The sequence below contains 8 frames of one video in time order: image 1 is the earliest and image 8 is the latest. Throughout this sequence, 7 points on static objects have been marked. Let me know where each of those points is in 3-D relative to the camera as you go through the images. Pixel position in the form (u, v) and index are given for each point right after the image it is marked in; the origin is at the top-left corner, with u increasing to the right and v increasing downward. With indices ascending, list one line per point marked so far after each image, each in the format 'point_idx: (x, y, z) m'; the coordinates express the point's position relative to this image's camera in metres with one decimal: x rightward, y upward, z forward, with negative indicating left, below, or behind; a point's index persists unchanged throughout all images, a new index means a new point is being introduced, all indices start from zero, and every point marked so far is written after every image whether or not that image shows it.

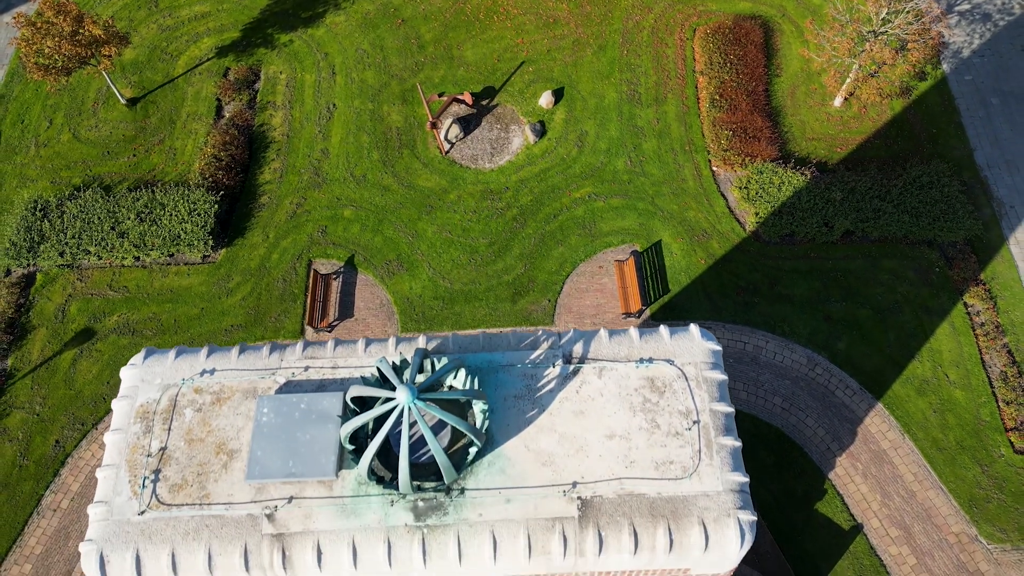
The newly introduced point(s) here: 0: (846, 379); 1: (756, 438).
0: (+9.9, -2.7, +19.9) m
1: (+6.9, -4.3, +19.1) m
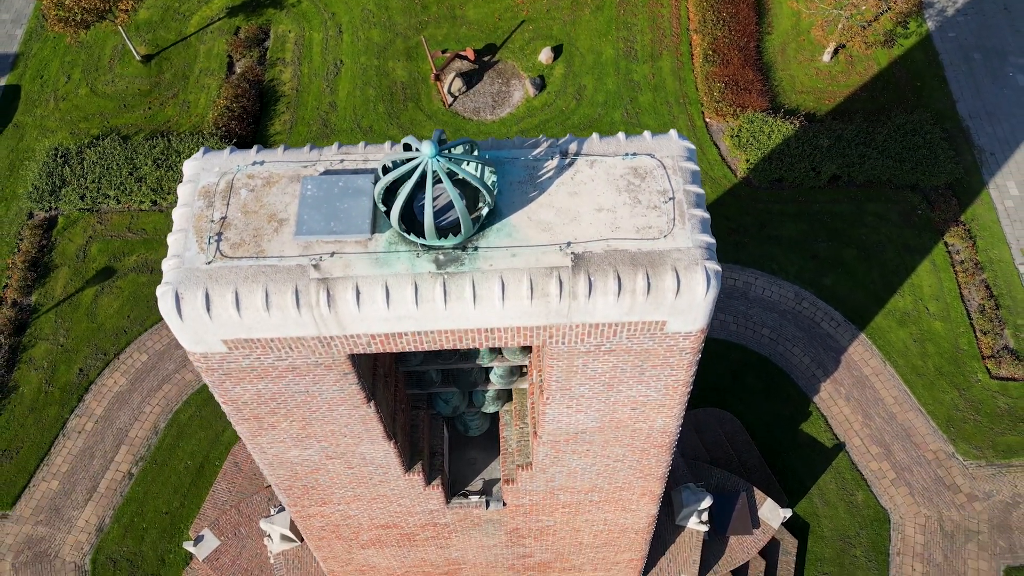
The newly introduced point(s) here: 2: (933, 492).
0: (+9.9, -0.8, +20.9) m
1: (+6.9, -2.3, +20.1) m
2: (+11.4, -5.5, +18.3) m
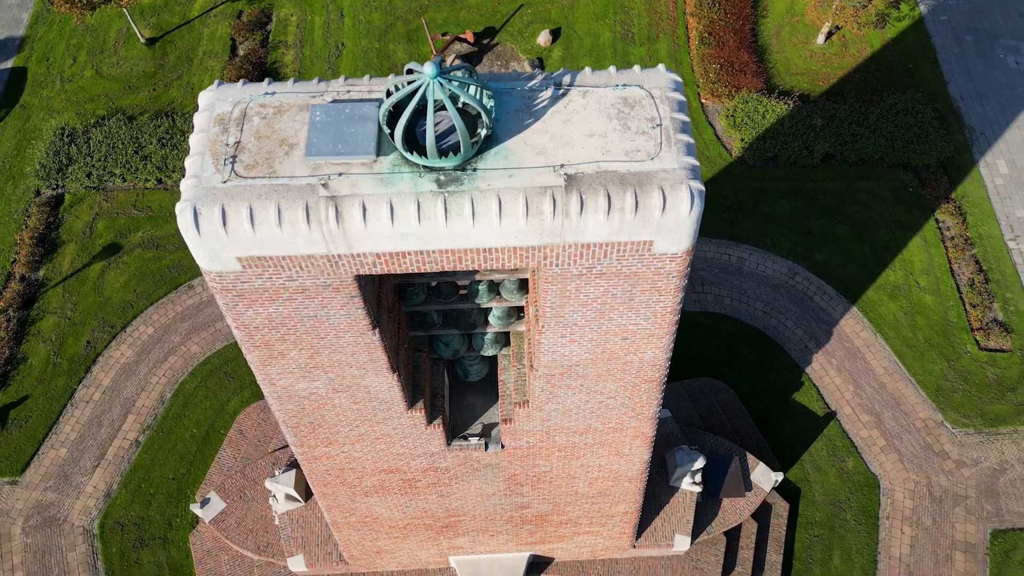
0: (+9.9, 0.0, +21.3) m
1: (+6.9, -1.5, +20.6) m
2: (+11.4, -4.7, +18.7) m
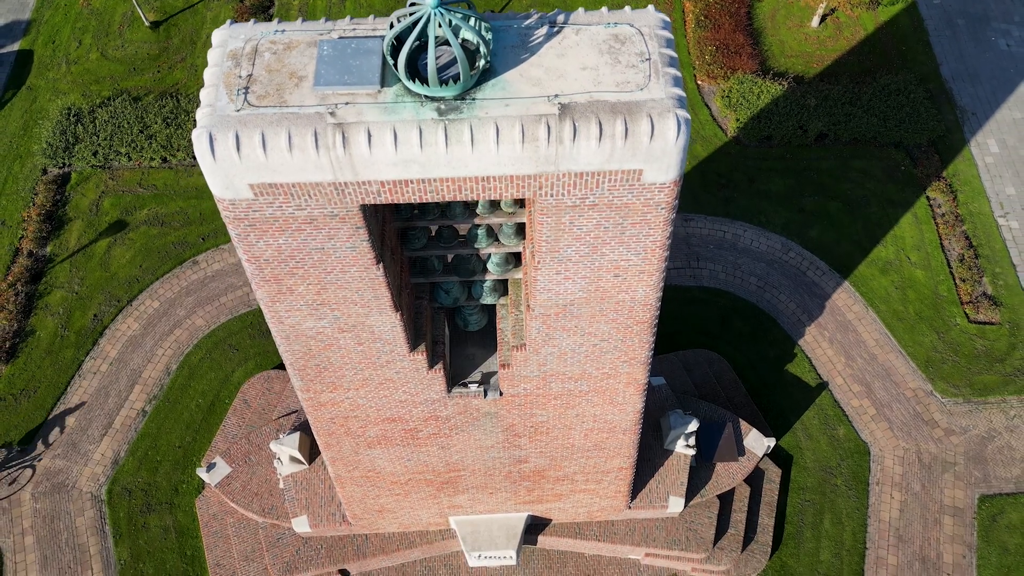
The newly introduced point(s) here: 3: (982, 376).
0: (+9.8, +0.8, +21.8) m
1: (+6.9, -0.7, +21.0) m
2: (+11.3, -3.9, +19.1) m
3: (+13.8, -2.6, +19.8) m
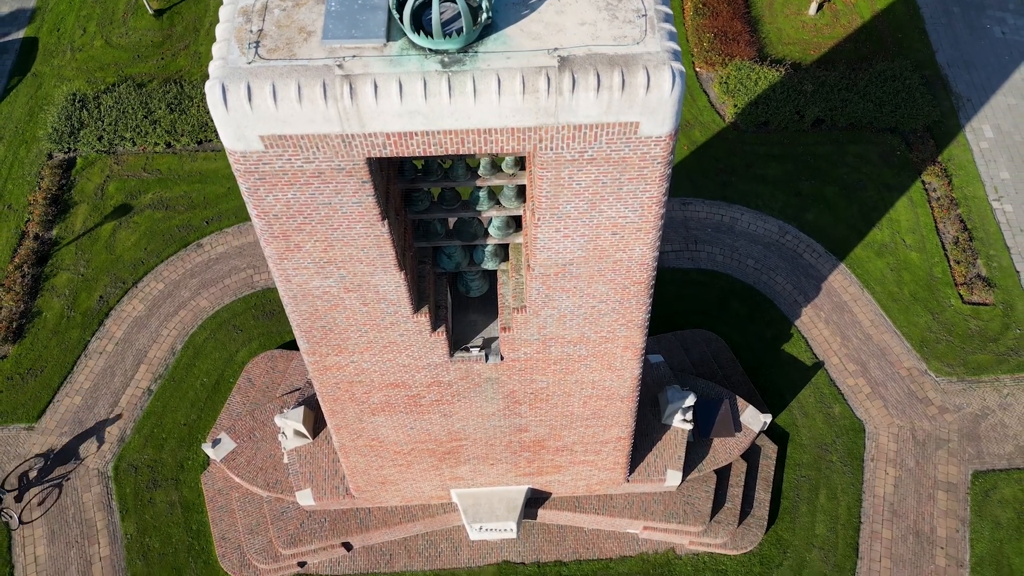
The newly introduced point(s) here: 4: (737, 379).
0: (+9.8, +1.4, +22.0) m
1: (+6.9, -0.2, +21.2) m
2: (+11.3, -3.4, +19.4) m
3: (+13.8, -2.0, +20.1) m
4: (+6.5, -2.6, +19.4) m
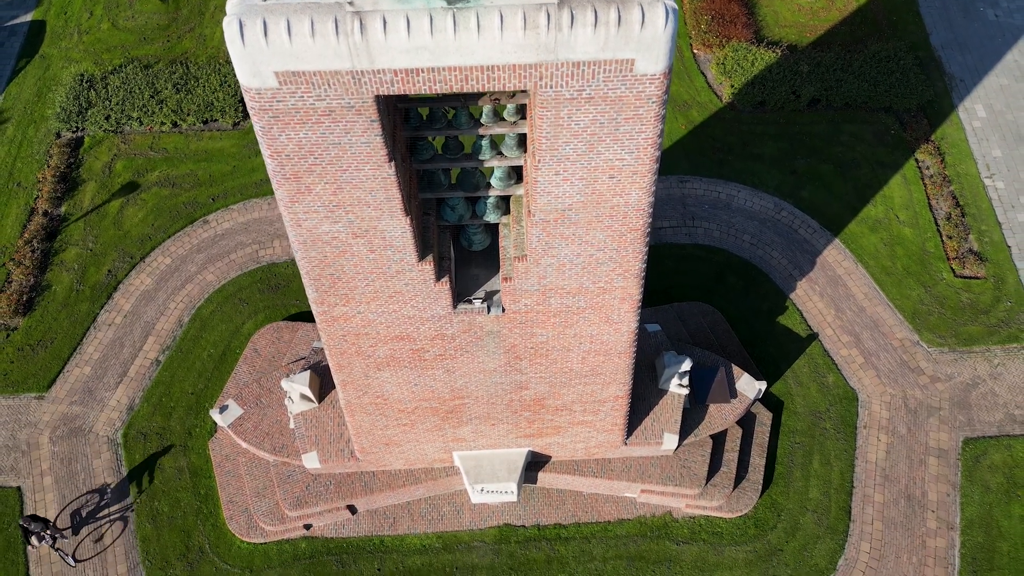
0: (+9.9, +2.2, +22.4) m
1: (+6.9, +0.7, +21.7) m
2: (+11.4, -2.5, +19.8) m
3: (+13.8, -1.2, +20.5) m
4: (+6.5, -1.8, +19.8) m
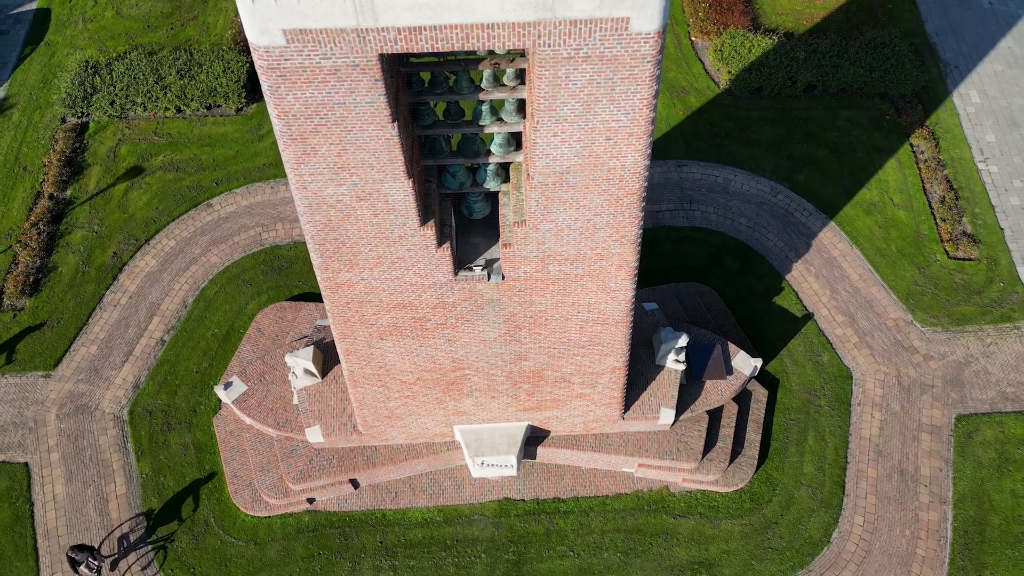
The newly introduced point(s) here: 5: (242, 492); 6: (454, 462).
0: (+9.9, +2.8, +22.7) m
1: (+6.9, +1.3, +22.0) m
2: (+11.4, -1.9, +20.1) m
3: (+13.8, -0.6, +20.8) m
4: (+6.5, -1.2, +20.1) m
5: (-7.3, -5.5, +18.2) m
6: (-1.6, -4.7, +18.1) m
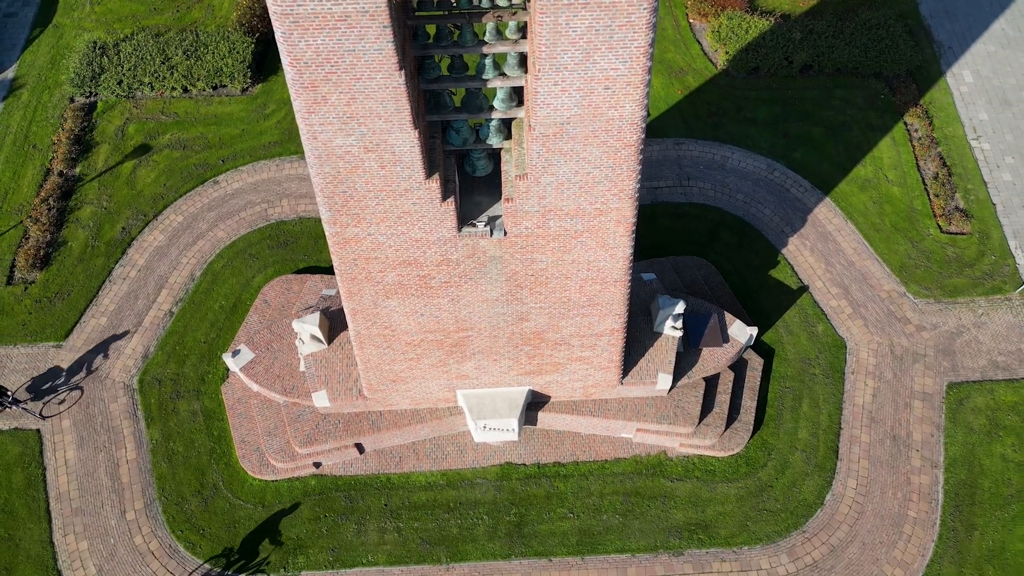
0: (+9.9, +3.7, +23.2) m
1: (+6.9, +2.1, +22.4) m
2: (+11.4, -1.1, +20.6) m
3: (+13.9, +0.3, +21.2) m
4: (+6.5, -0.3, +20.5) m
5: (-7.3, -4.7, +18.7) m
6: (-1.5, -3.8, +18.5) m
